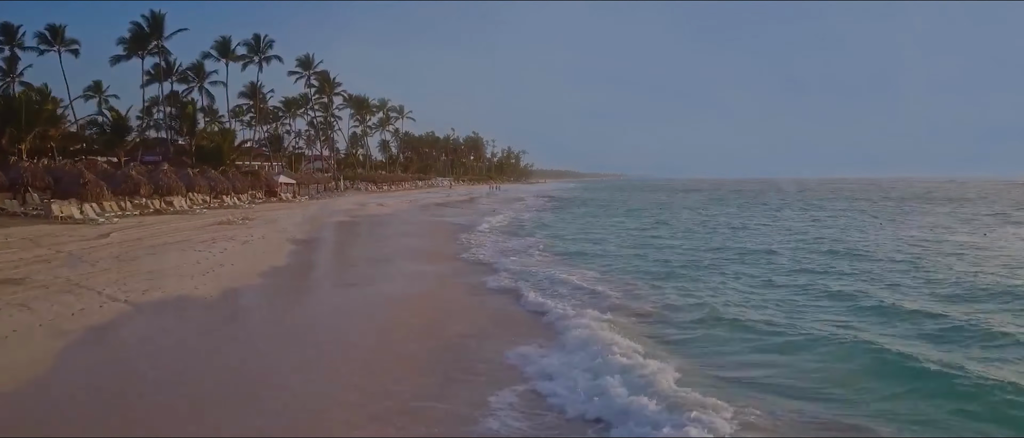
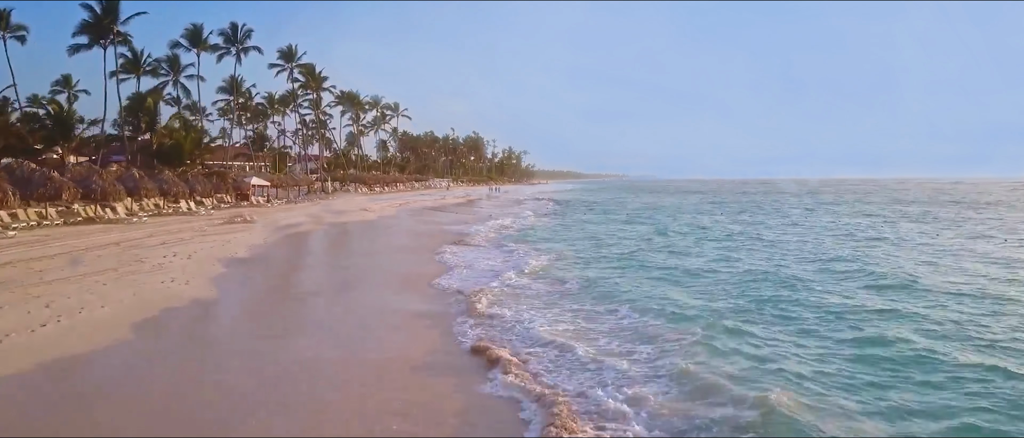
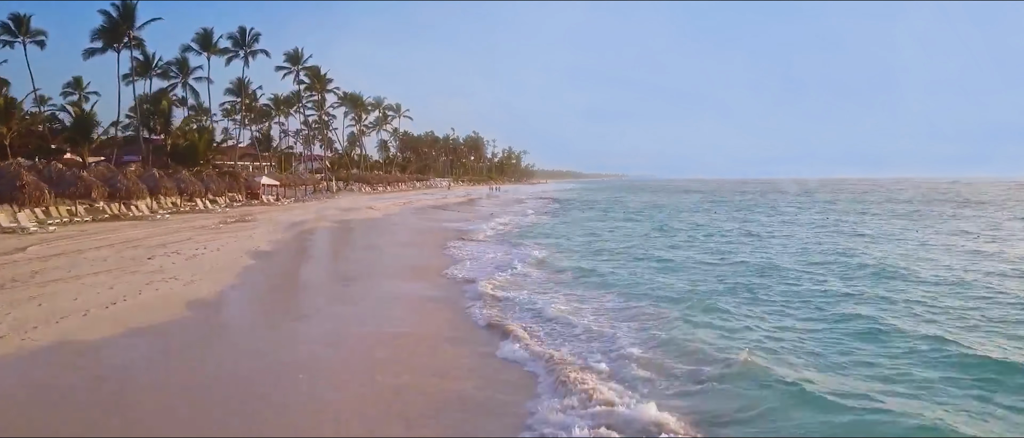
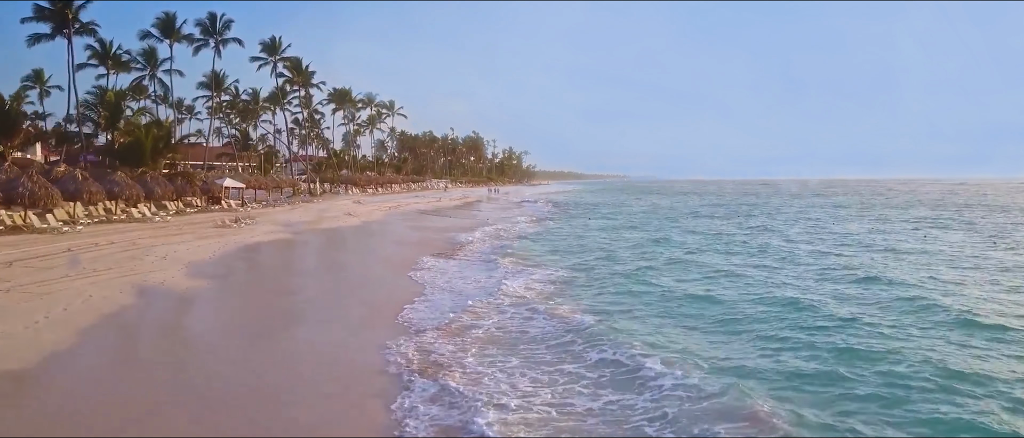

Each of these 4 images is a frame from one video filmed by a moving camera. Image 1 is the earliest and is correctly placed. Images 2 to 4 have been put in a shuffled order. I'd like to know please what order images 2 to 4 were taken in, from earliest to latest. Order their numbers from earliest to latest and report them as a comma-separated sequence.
3, 2, 4
